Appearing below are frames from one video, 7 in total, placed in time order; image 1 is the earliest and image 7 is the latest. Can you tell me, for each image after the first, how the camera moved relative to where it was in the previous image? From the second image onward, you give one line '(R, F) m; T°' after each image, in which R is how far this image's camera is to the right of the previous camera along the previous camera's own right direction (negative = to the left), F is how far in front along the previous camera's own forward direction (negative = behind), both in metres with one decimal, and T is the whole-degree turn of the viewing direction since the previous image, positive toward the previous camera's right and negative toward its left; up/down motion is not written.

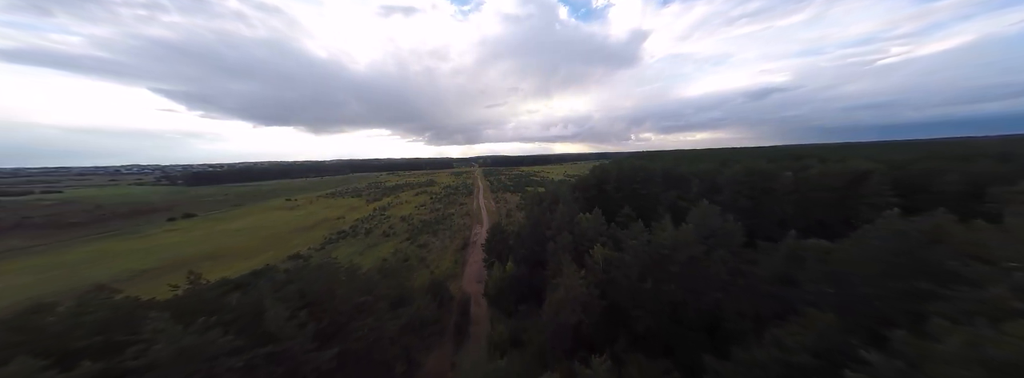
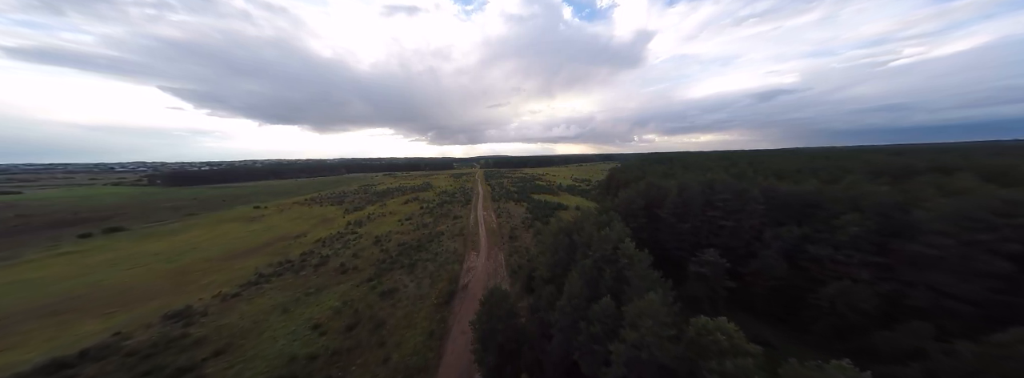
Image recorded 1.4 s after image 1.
(-0.5, +8.0) m; 0°
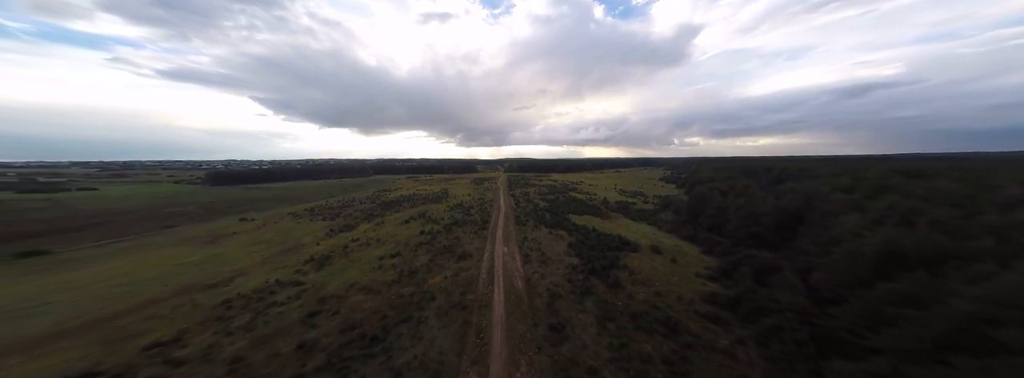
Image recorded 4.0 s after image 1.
(-1.1, +13.3) m; -7°
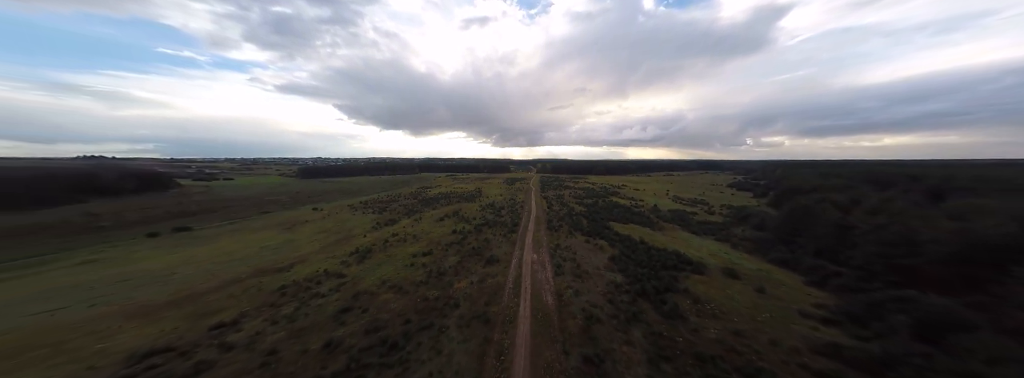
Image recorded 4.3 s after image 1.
(+0.6, +1.9) m; -11°
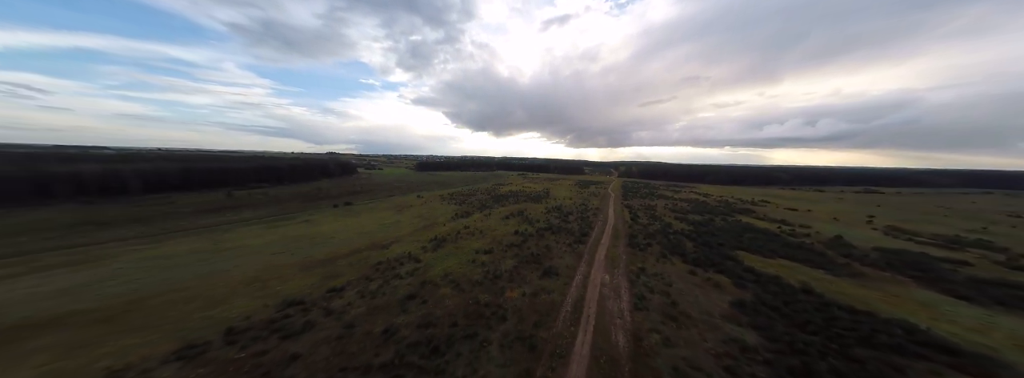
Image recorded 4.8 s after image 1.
(+0.8, +2.8) m; -21°
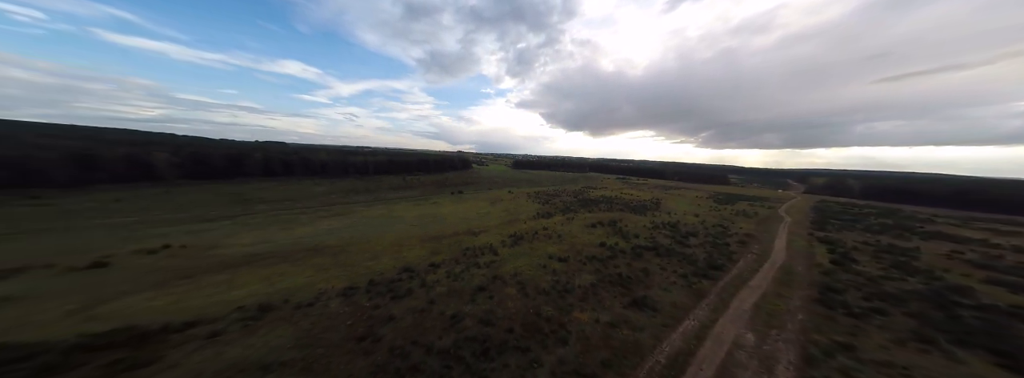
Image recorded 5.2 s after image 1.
(+1.2, +1.5) m; -23°
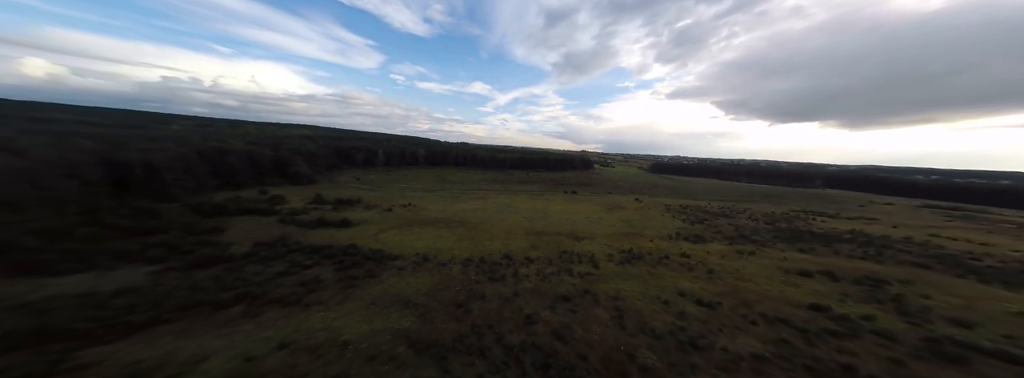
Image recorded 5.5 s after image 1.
(+2.2, +1.5) m; -32°
